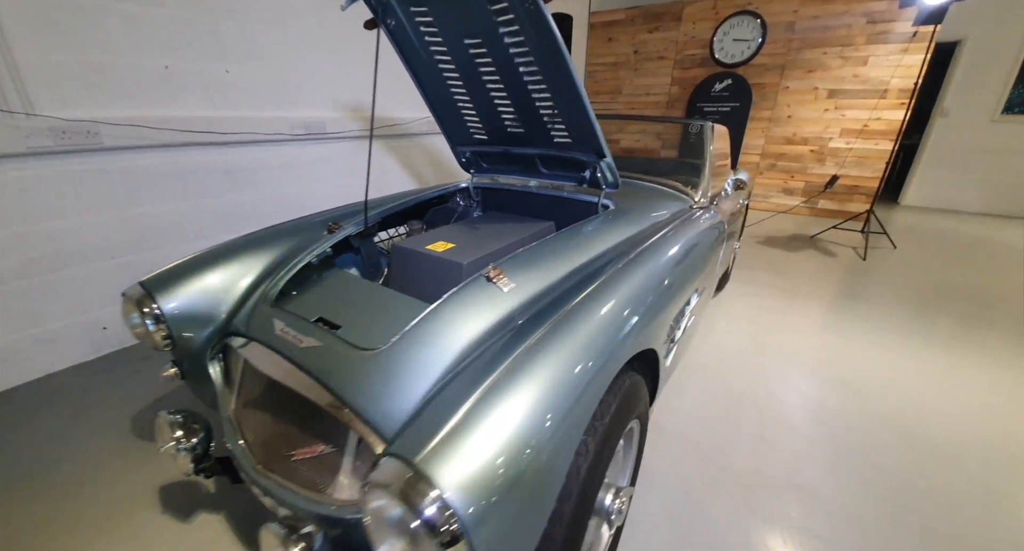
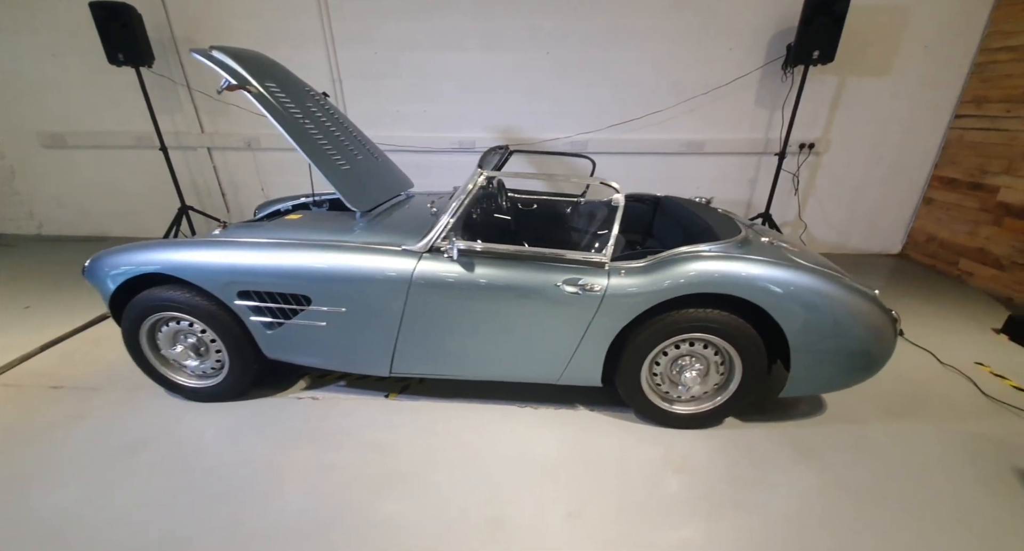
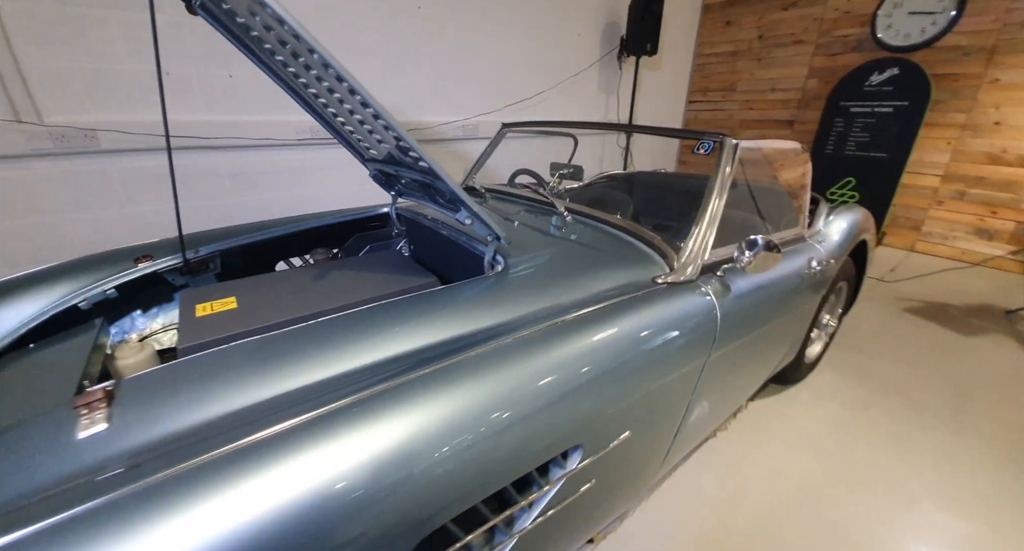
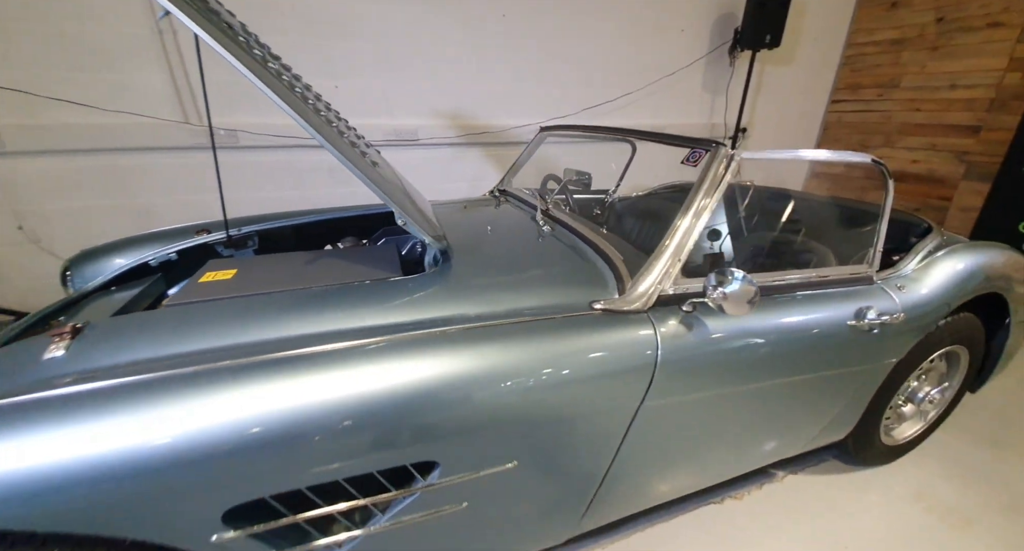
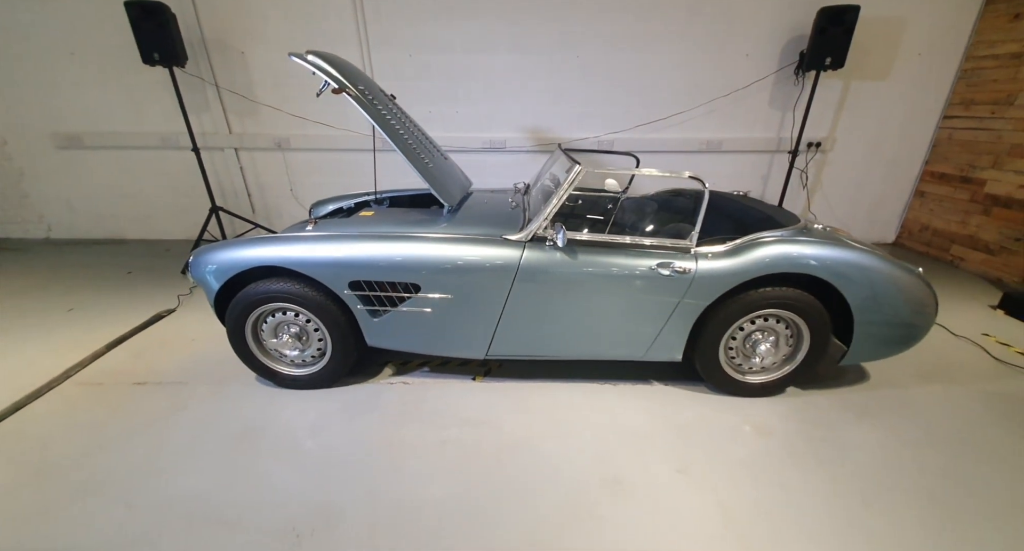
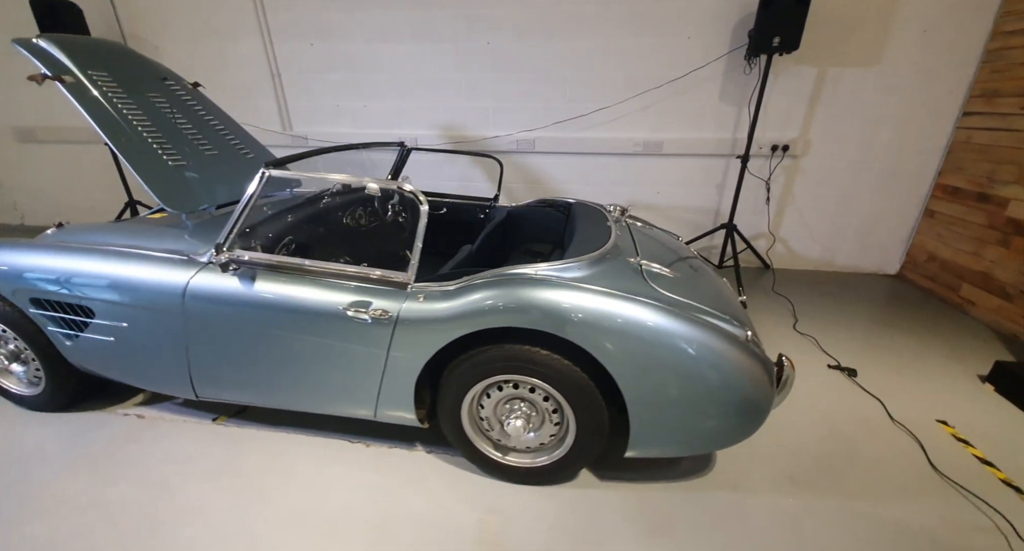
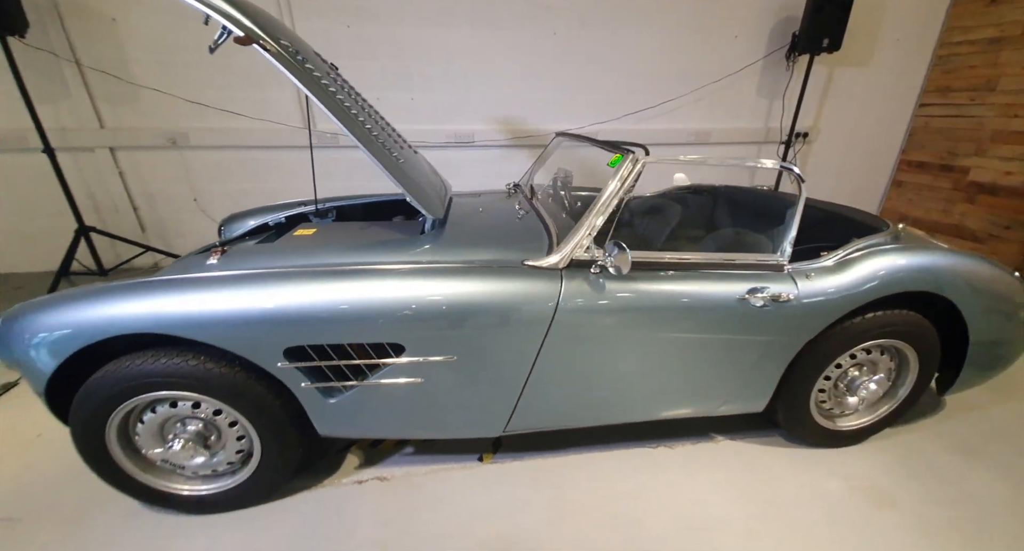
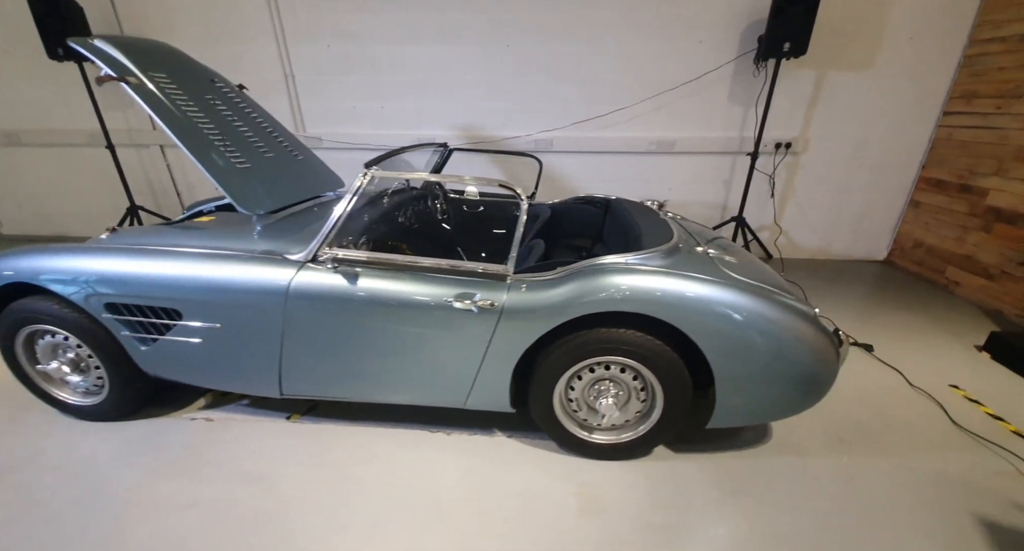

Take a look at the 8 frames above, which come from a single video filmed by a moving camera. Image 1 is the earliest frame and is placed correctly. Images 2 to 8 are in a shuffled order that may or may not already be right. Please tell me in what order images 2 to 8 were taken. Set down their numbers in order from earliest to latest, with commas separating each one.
3, 4, 7, 5, 2, 8, 6
